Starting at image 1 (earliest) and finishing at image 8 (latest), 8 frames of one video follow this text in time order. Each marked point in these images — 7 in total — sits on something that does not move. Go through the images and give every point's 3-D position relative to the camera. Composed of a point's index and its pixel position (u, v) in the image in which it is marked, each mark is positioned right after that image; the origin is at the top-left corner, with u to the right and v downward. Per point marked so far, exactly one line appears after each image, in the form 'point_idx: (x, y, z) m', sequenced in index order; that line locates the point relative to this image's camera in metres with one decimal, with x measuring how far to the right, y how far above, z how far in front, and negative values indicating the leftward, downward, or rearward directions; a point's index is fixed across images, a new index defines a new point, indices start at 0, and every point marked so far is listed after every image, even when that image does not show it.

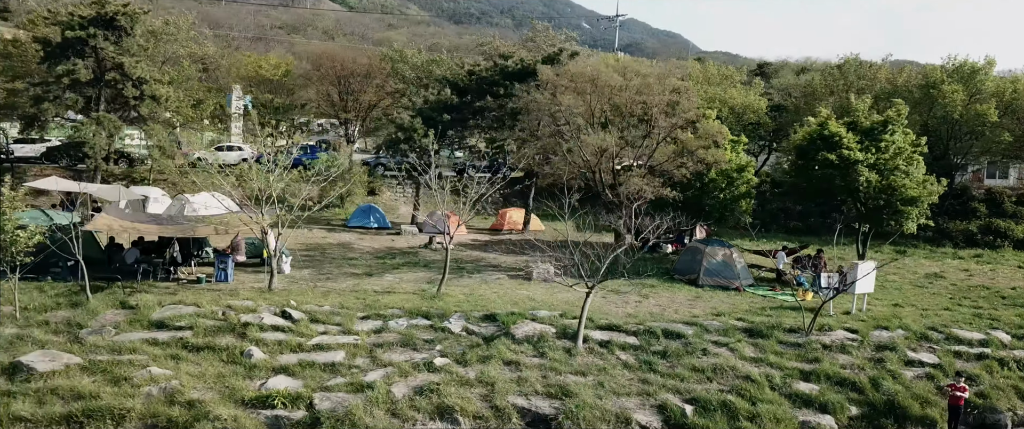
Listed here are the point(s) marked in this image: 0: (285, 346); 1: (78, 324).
0: (-3.9, -2.2, +13.6) m
1: (-7.4, -1.8, +13.7) m
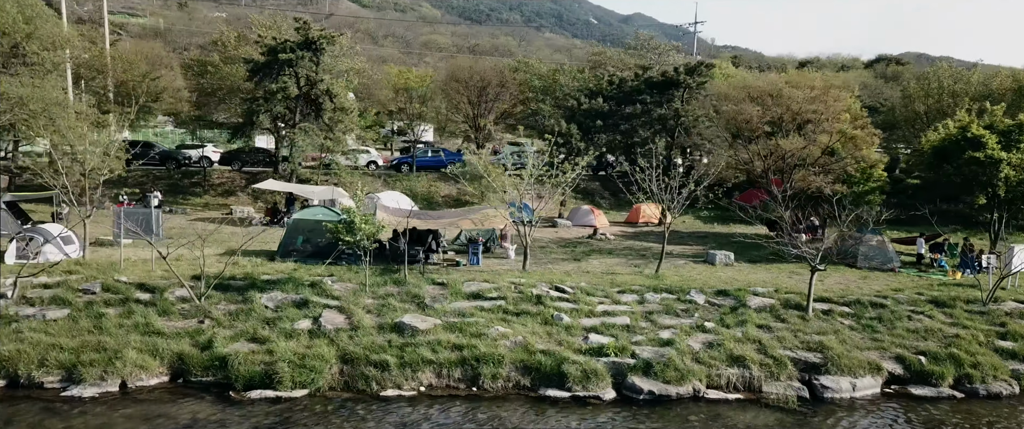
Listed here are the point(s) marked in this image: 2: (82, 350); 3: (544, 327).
0: (+1.4, -2.0, +17.1) m
1: (-2.1, -1.7, +17.4) m
2: (-7.4, -2.3, +13.9) m
3: (+0.6, -2.3, +16.2) m
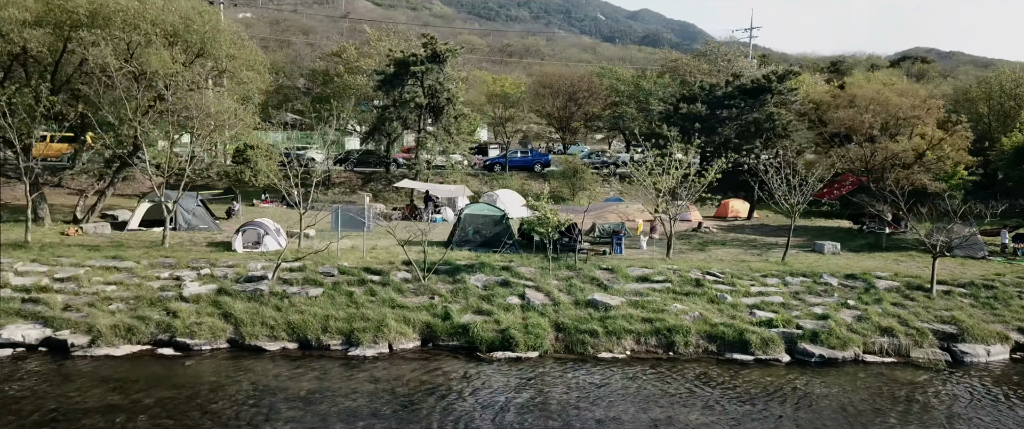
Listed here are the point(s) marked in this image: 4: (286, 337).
0: (+5.6, -1.9, +20.0) m
1: (+2.0, -1.6, +20.4) m
2: (-3.4, -2.2, +17.0) m
3: (+4.7, -2.1, +19.1) m
4: (-4.6, -2.5, +16.5) m
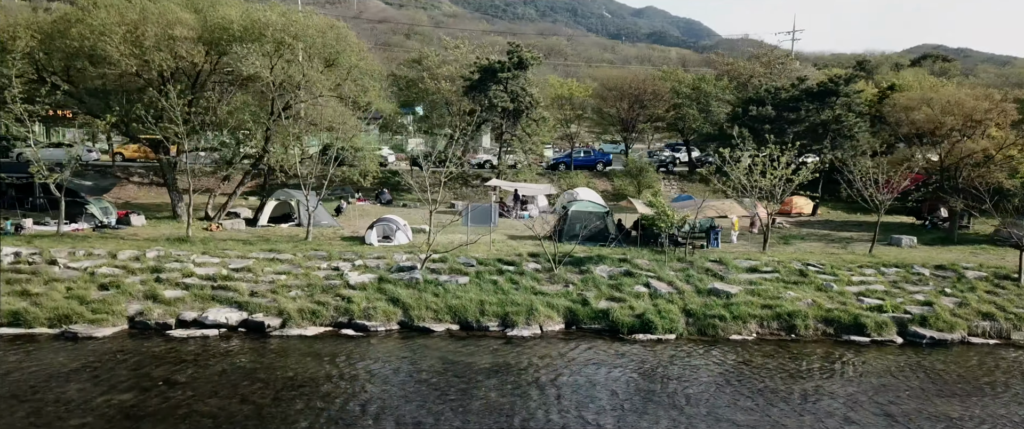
0: (+8.8, -1.8, +21.7) m
1: (+5.3, -1.4, +22.1) m
2: (-0.2, -2.1, +18.9) m
3: (+7.9, -2.0, +20.9) m
4: (-1.5, -2.4, +18.4) m
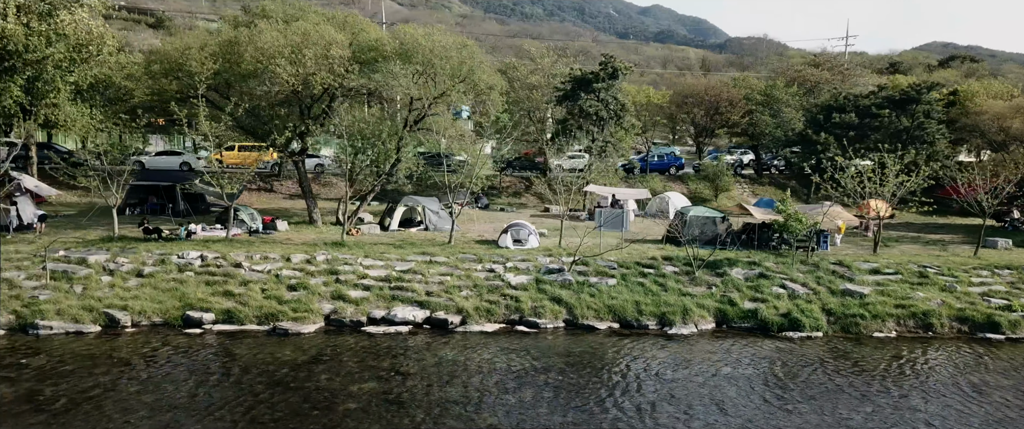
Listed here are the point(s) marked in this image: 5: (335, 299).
0: (+12.7, -1.9, +23.0) m
1: (+9.2, -1.6, +23.5) m
2: (+3.6, -2.2, +20.4) m
3: (+11.8, -2.1, +22.2) m
4: (+2.4, -2.5, +19.9) m
5: (-4.3, -2.0, +19.5) m
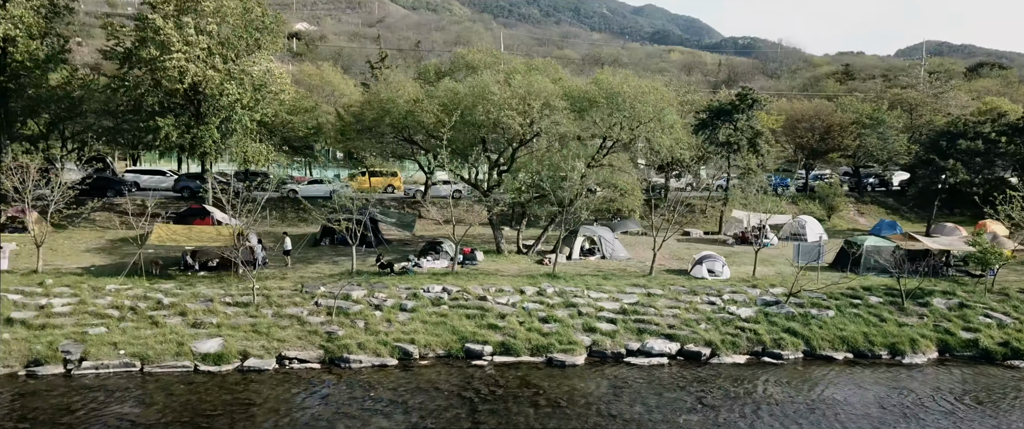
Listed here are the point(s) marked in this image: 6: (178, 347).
0: (+19.0, -2.9, +24.4) m
1: (+15.5, -2.6, +25.0) m
2: (+9.9, -3.2, +21.9) m
3: (+18.1, -3.1, +23.6) m
4: (+8.6, -3.5, +21.5) m
5: (+2.0, -3.0, +21.2) m
6: (-7.8, -3.1, +19.0) m
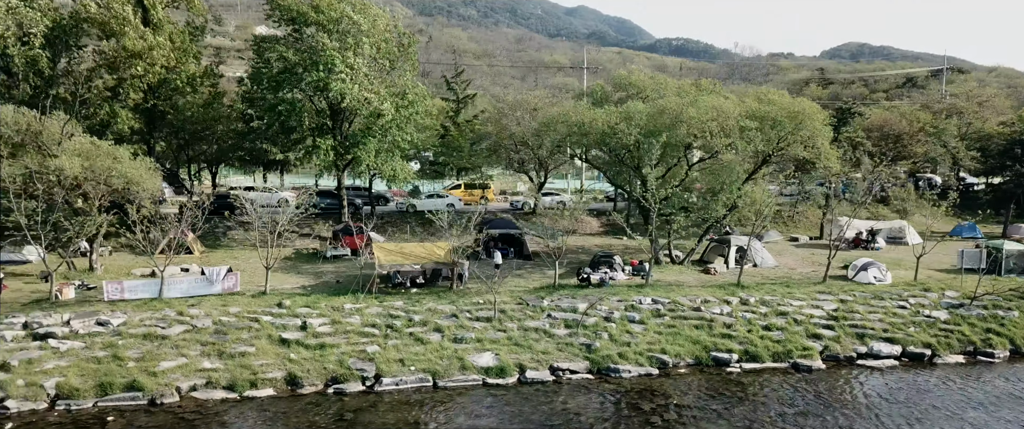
0: (+25.2, -2.9, +26.7) m
1: (+21.7, -2.7, +27.1) m
2: (+16.2, -3.5, +23.8) m
3: (+24.3, -3.2, +25.8) m
4: (+15.0, -3.8, +23.3) m
5: (+8.4, -3.4, +22.7) m
6: (-1.3, -3.6, +20.0) m
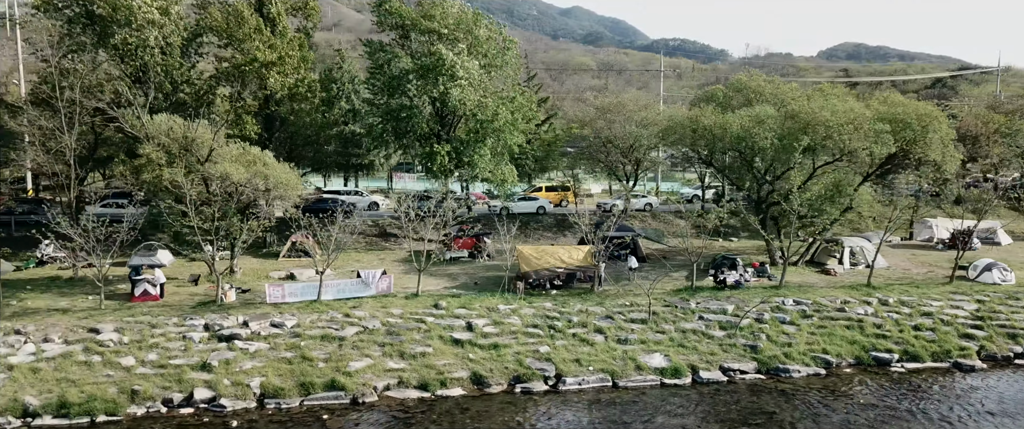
0: (+29.6, -2.9, +26.7) m
1: (+26.1, -2.7, +27.2) m
2: (+20.6, -3.5, +24.0) m
3: (+28.7, -3.1, +25.9) m
4: (+19.4, -3.8, +23.5) m
5: (+12.7, -3.4, +22.9) m
6: (+3.1, -3.7, +20.4) m
